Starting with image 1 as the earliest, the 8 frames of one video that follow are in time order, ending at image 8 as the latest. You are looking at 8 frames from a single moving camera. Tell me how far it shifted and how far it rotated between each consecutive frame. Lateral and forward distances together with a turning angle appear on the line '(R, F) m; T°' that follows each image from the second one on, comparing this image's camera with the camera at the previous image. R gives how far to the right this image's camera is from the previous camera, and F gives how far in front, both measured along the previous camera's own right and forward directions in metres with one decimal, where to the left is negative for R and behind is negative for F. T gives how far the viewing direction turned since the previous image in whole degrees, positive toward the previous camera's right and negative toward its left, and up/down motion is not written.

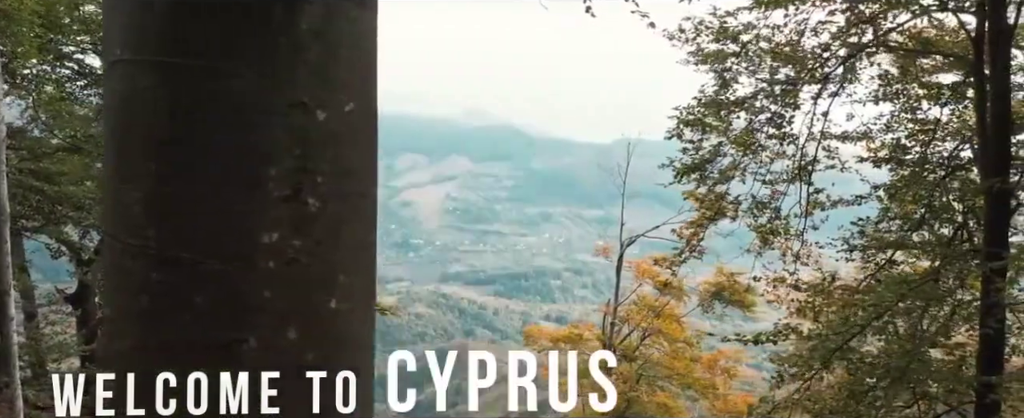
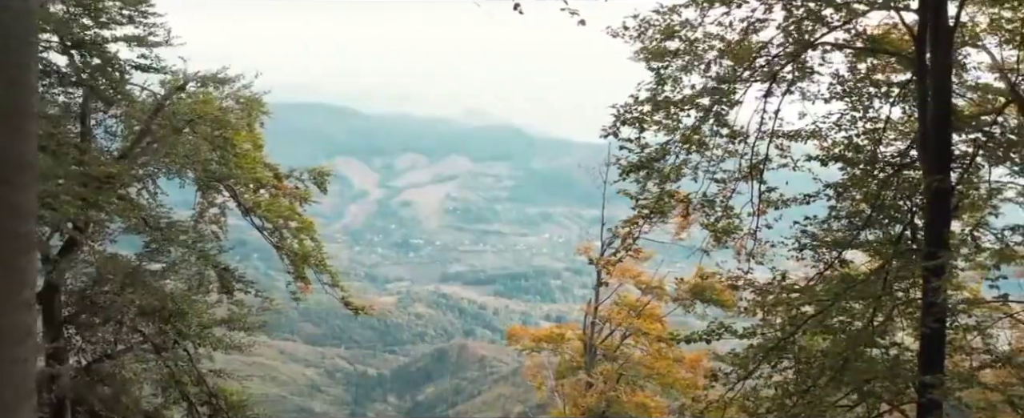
(+0.5, 0.0) m; 0°
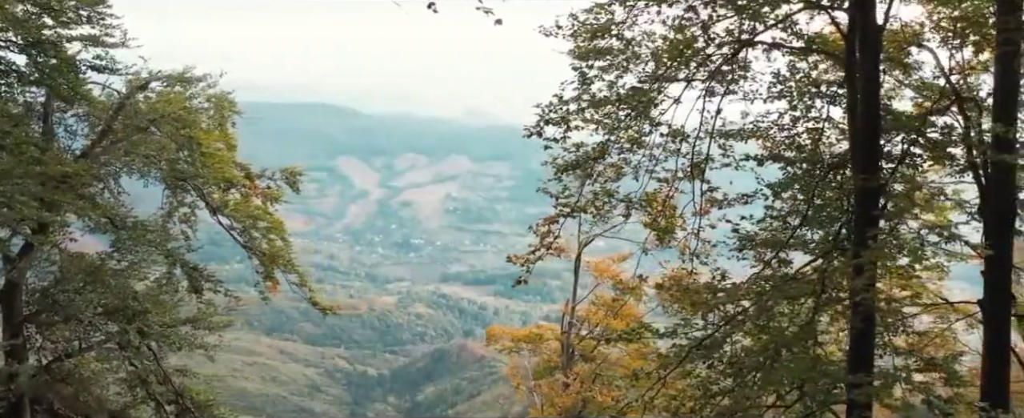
(+0.5, 0.0) m; 0°
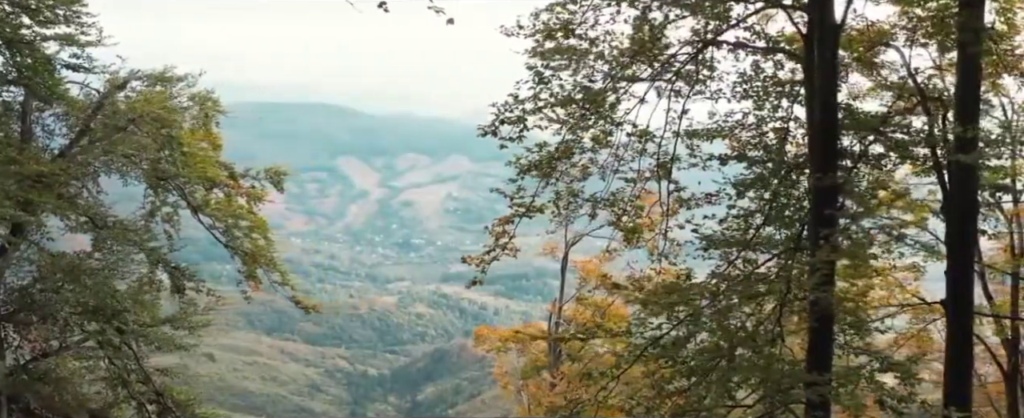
(+0.3, 0.0) m; 0°
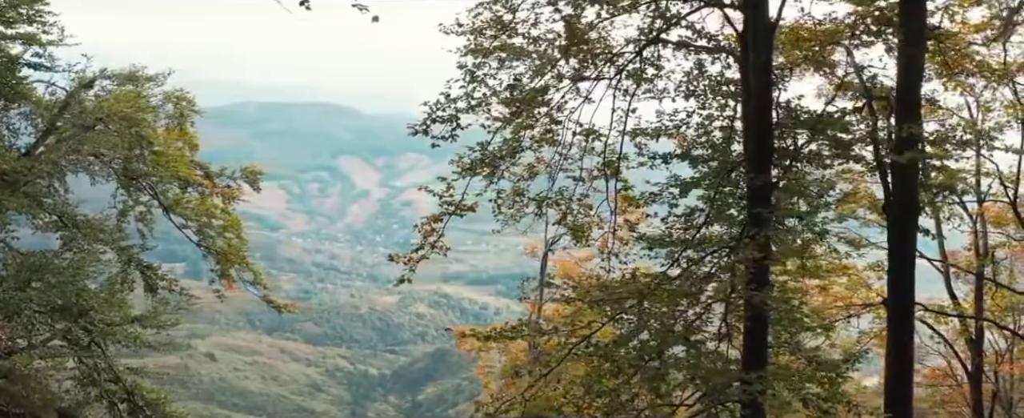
(+0.5, 0.0) m; 0°
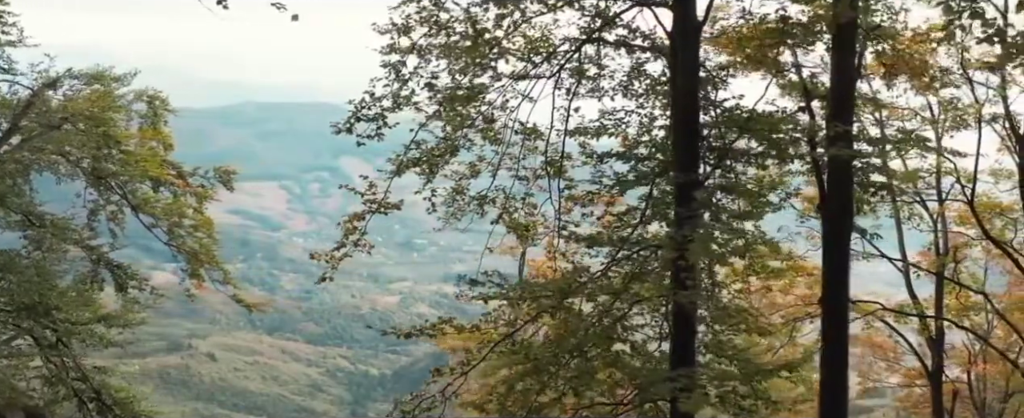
(+0.5, 0.0) m; 0°
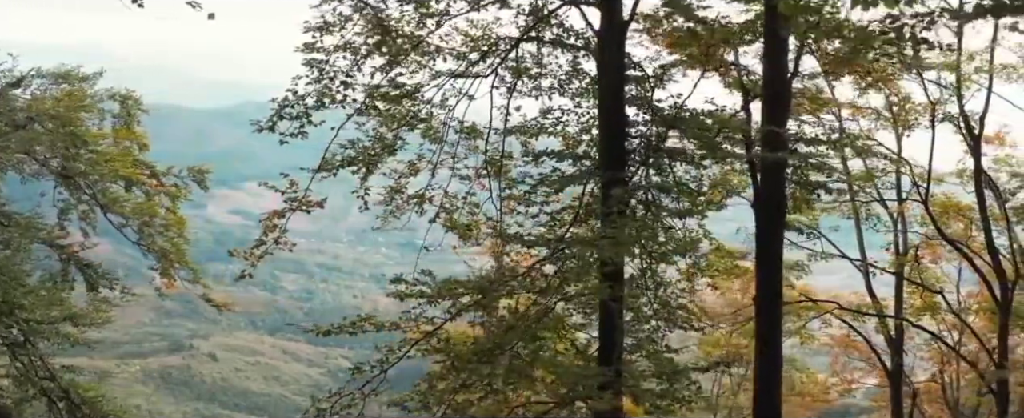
(+0.6, 0.0) m; 0°
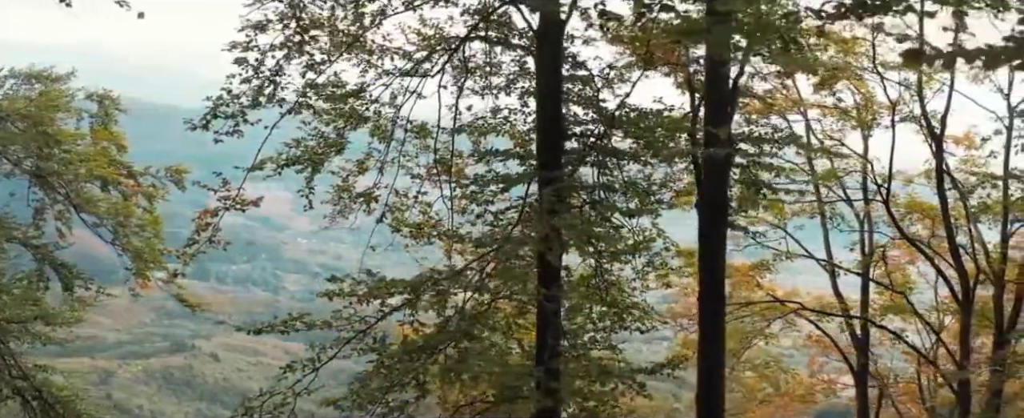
(+0.5, 0.0) m; 0°
